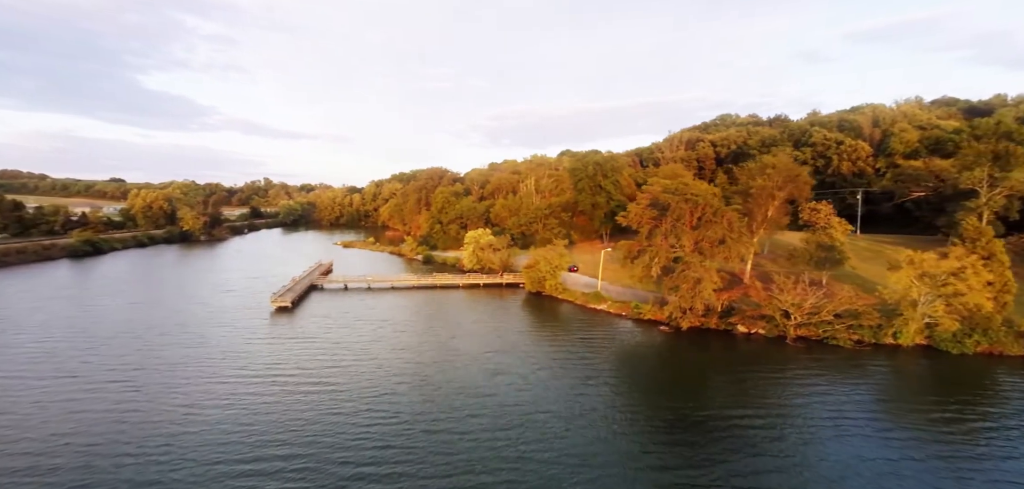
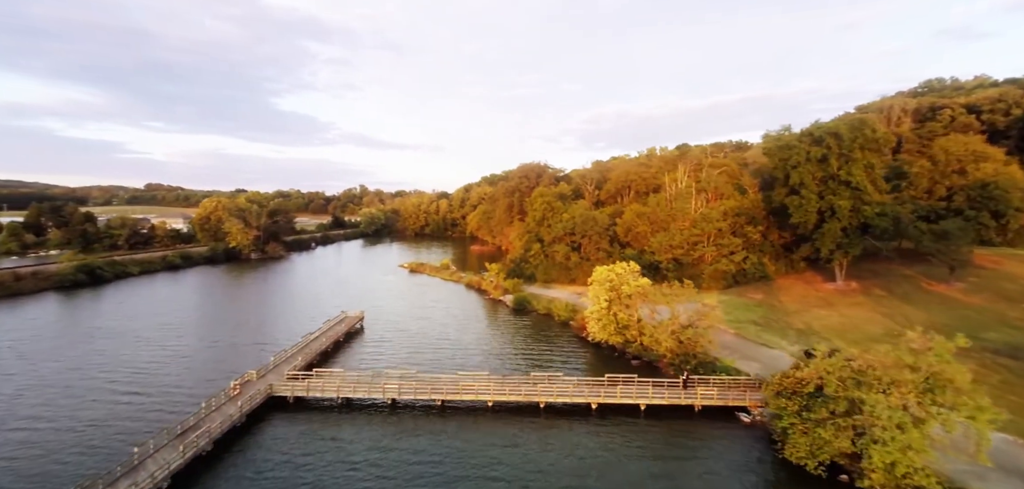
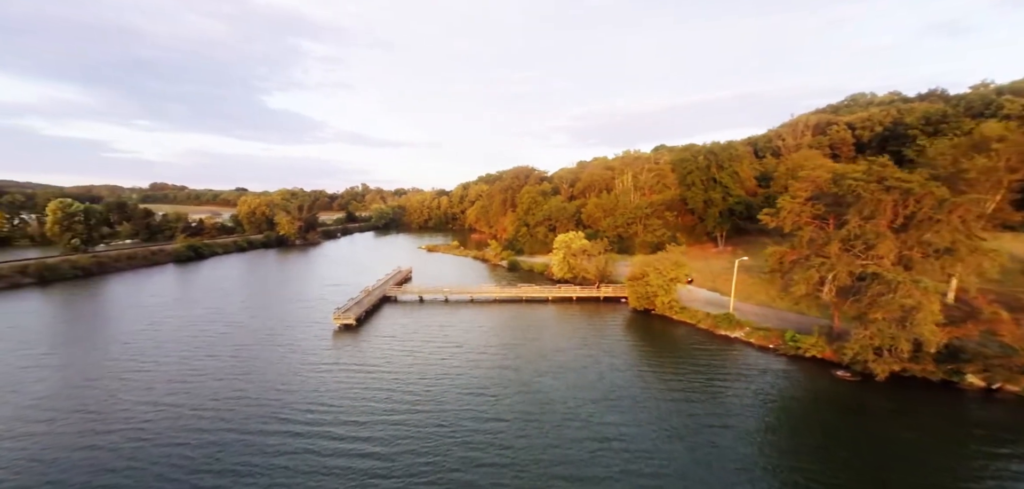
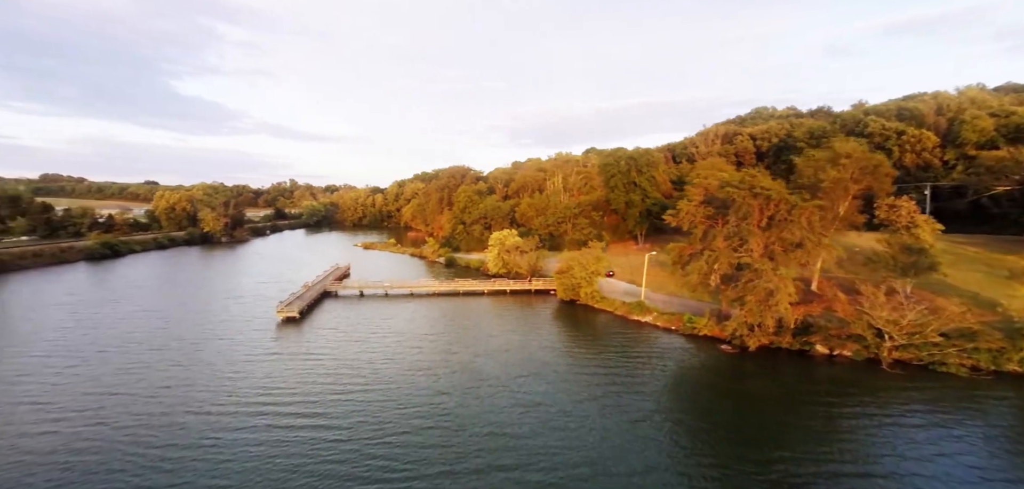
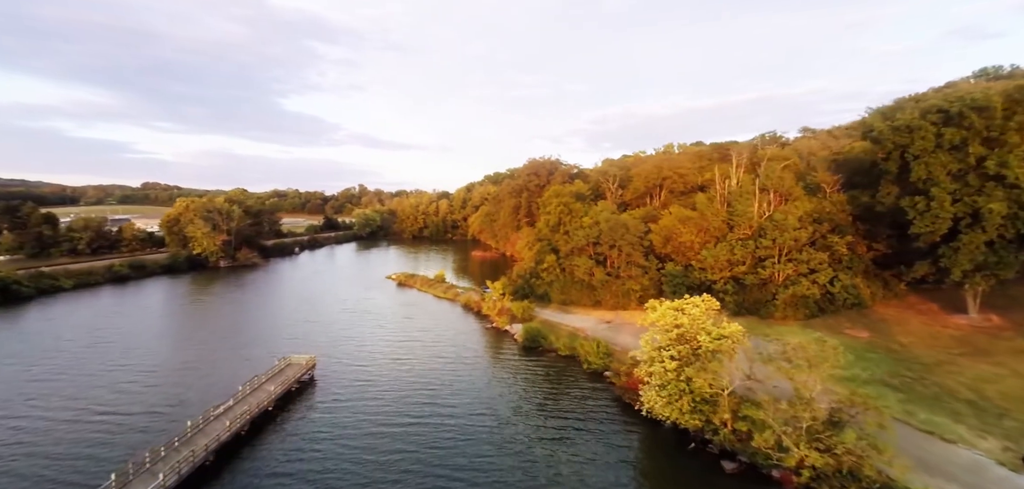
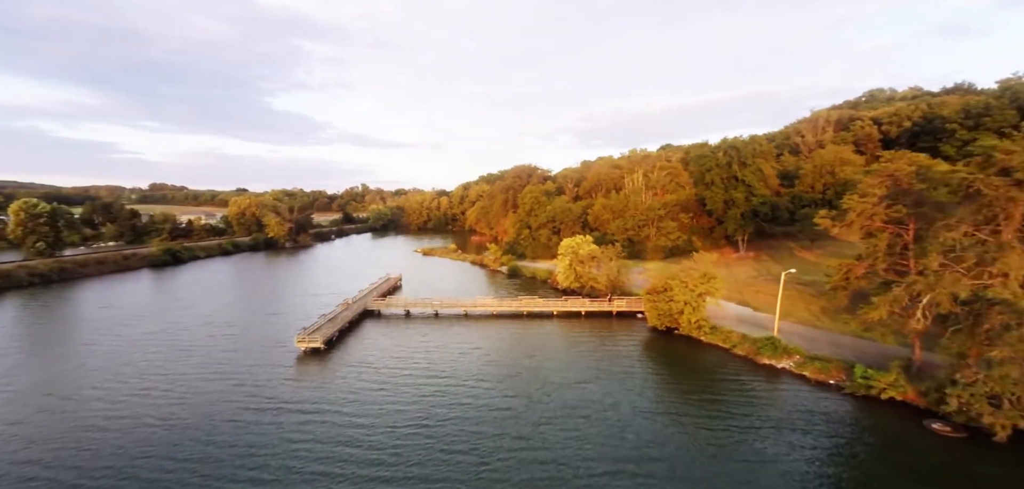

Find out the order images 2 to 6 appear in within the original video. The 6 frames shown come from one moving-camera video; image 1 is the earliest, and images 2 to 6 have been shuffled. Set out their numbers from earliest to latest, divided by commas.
4, 3, 6, 2, 5
